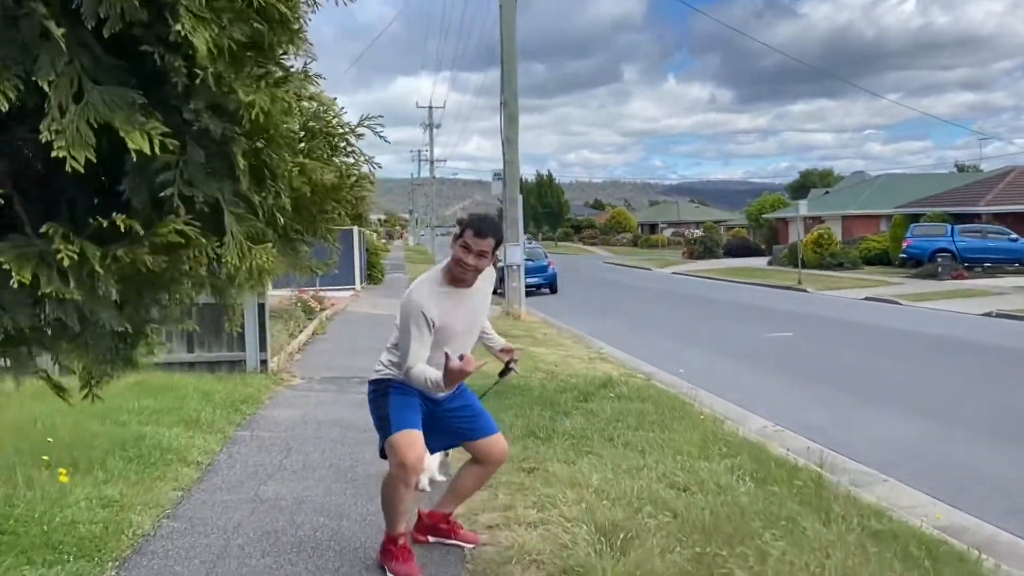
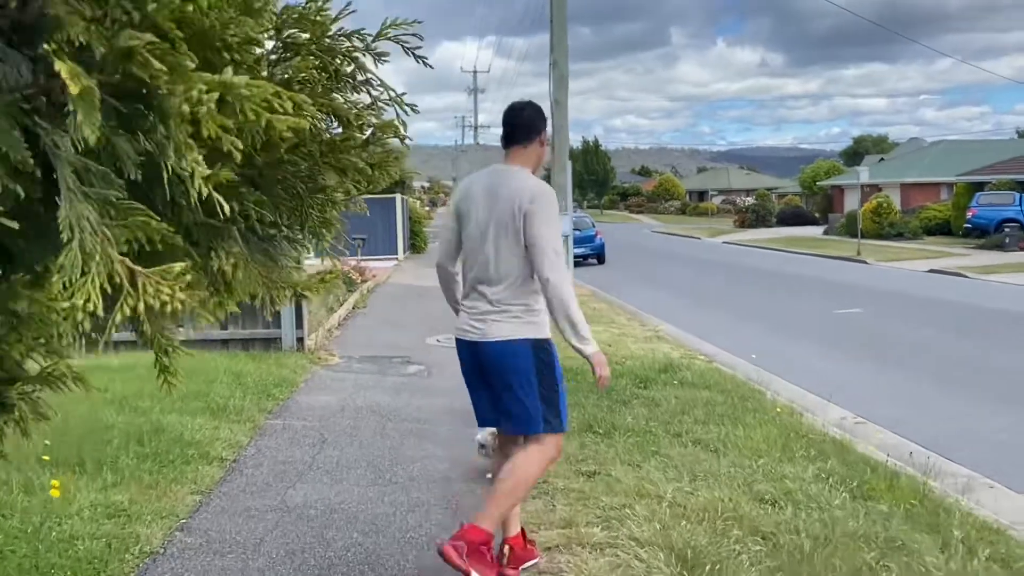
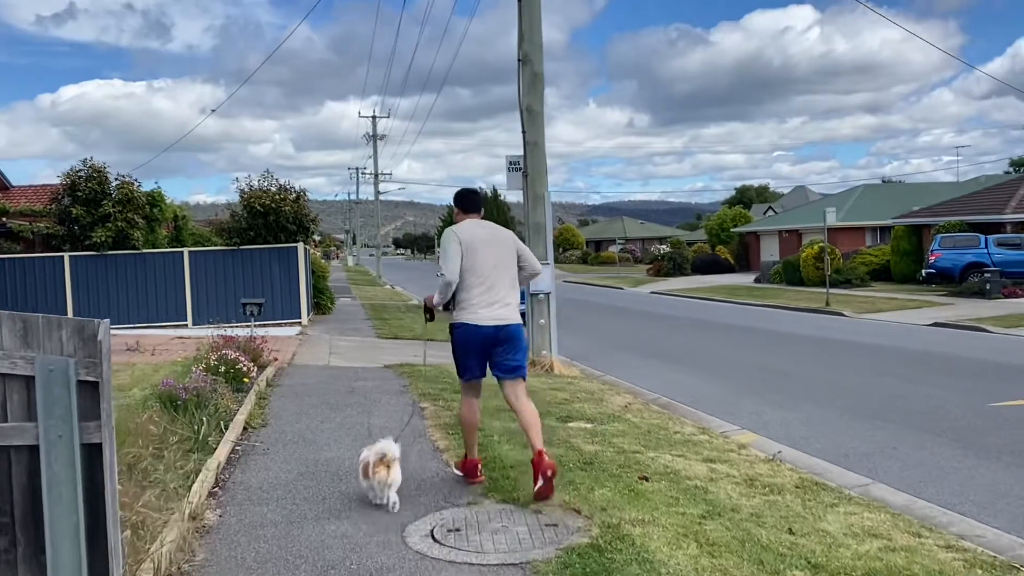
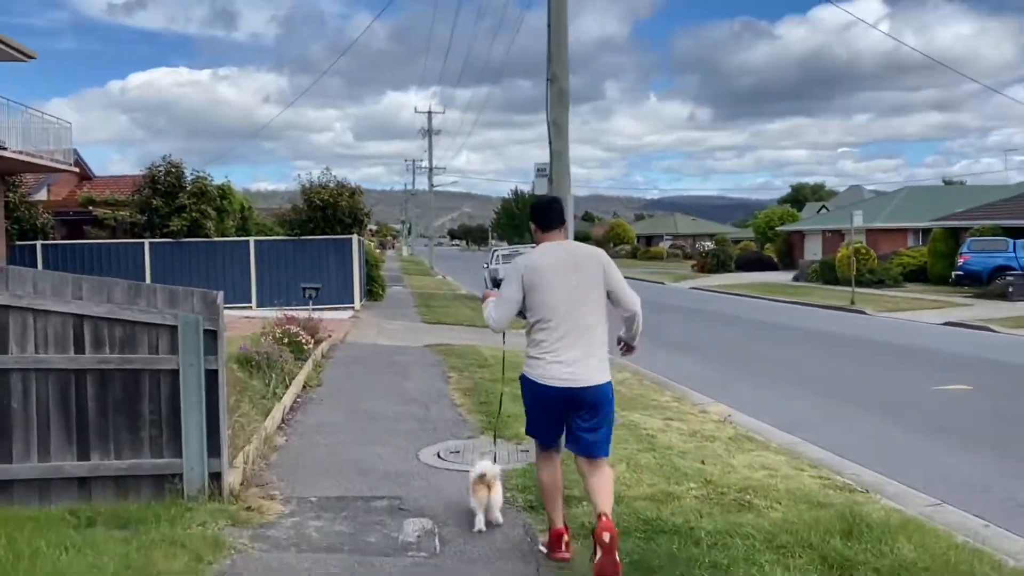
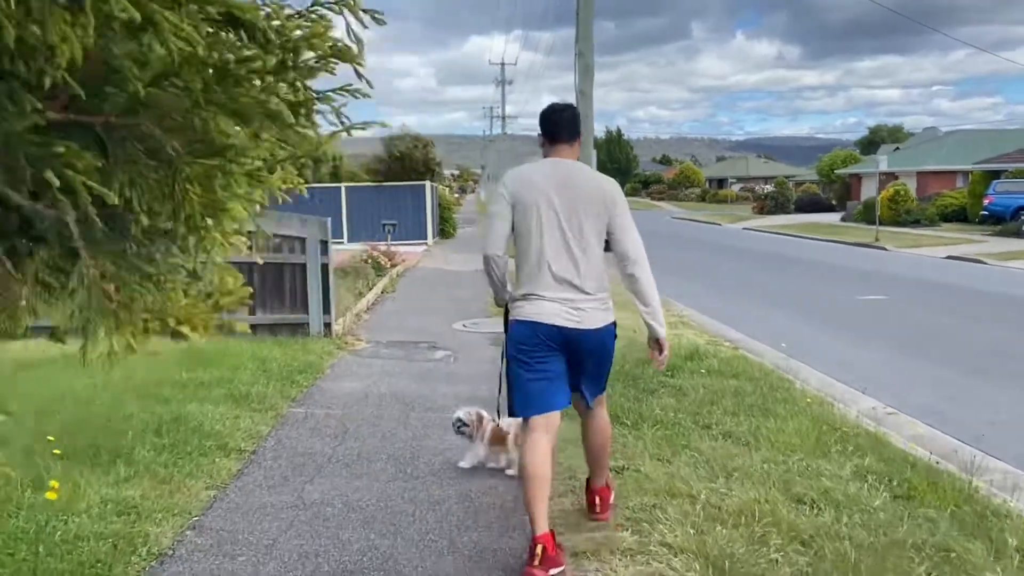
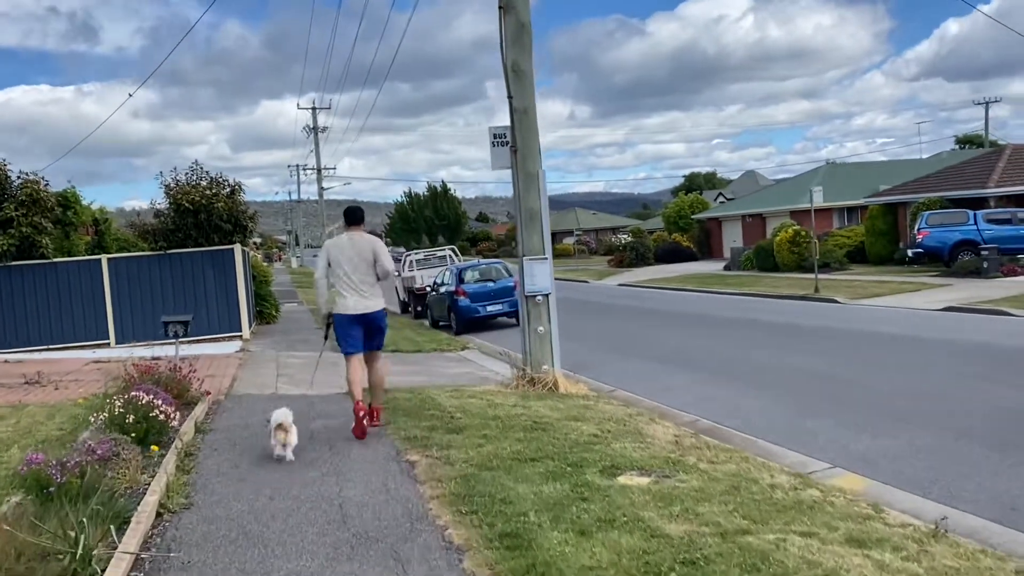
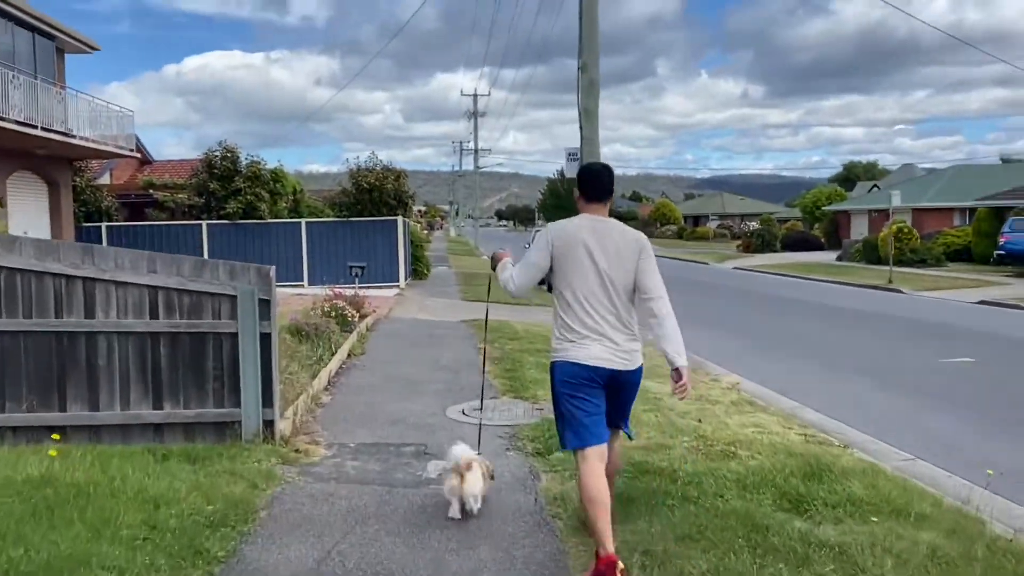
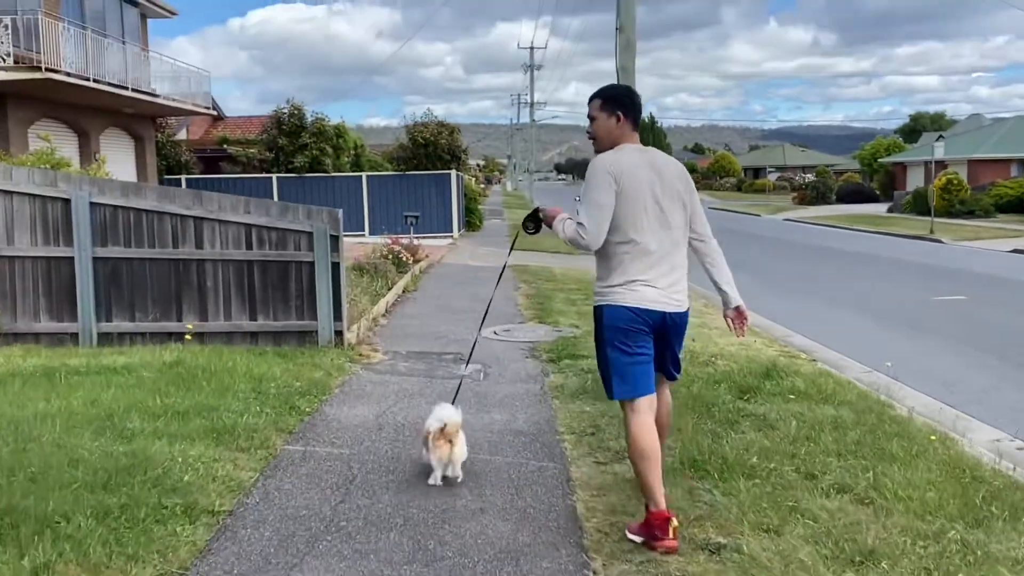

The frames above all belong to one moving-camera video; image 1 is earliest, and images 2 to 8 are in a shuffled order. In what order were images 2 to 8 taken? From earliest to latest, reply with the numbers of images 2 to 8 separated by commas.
2, 5, 8, 7, 4, 3, 6
